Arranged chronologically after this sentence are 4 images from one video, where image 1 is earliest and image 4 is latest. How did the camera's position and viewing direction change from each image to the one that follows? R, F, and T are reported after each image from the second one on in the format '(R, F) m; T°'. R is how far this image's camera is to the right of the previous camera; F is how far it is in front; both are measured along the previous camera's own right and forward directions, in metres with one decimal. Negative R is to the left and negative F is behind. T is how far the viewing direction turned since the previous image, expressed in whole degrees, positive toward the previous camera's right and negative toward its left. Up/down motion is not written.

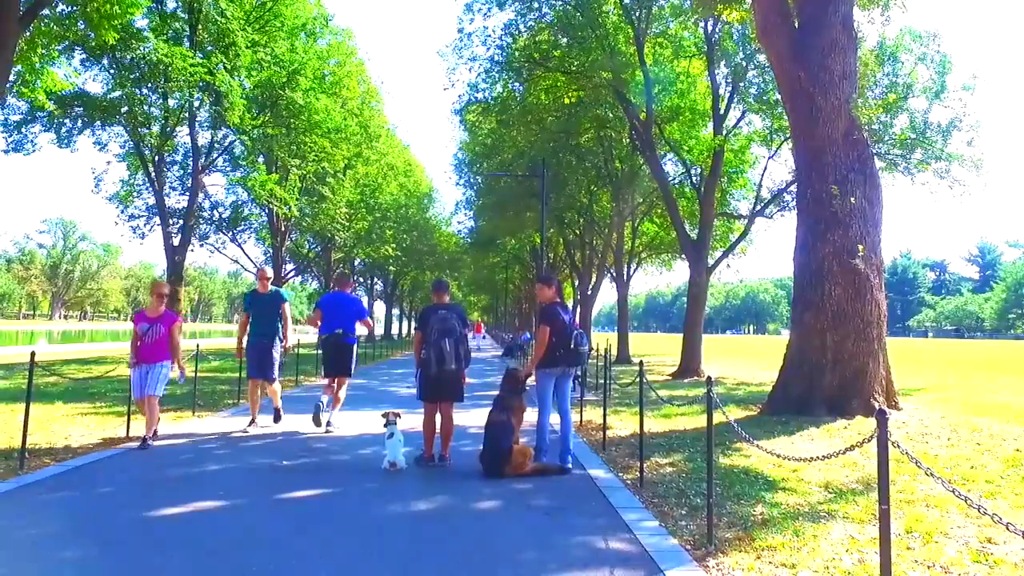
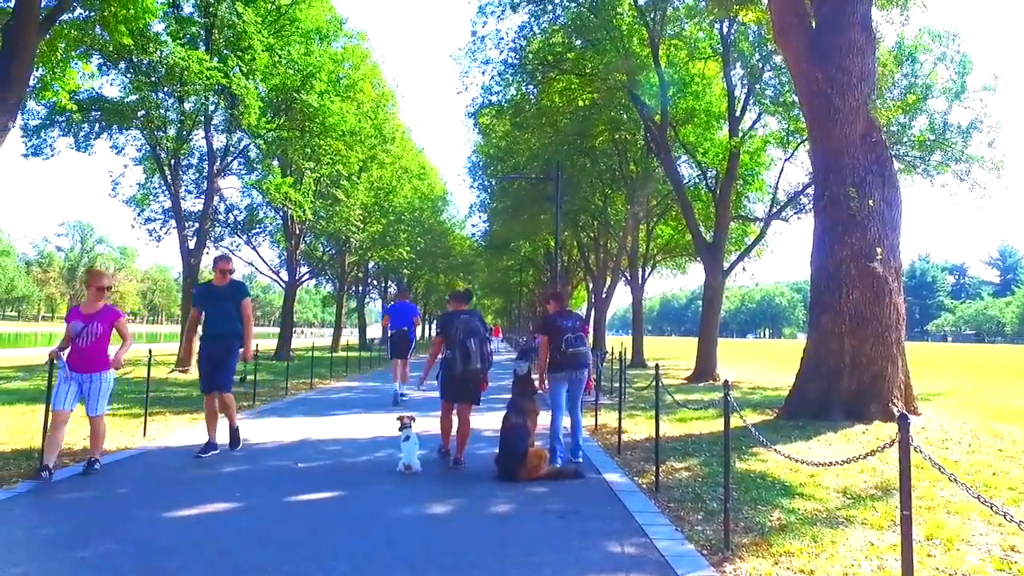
(0.0, +0.1) m; -1°
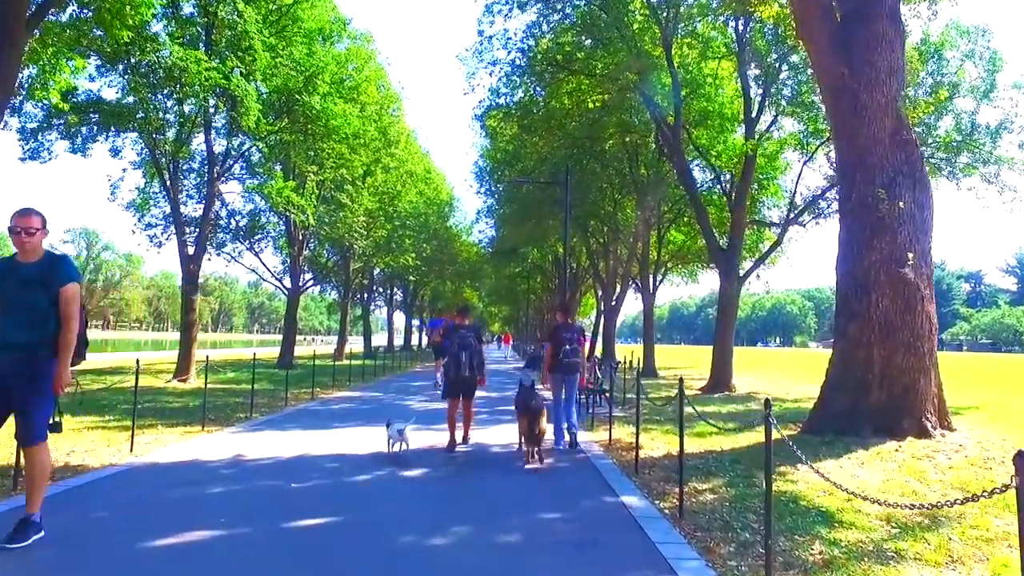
(0.0, +0.7) m; 0°
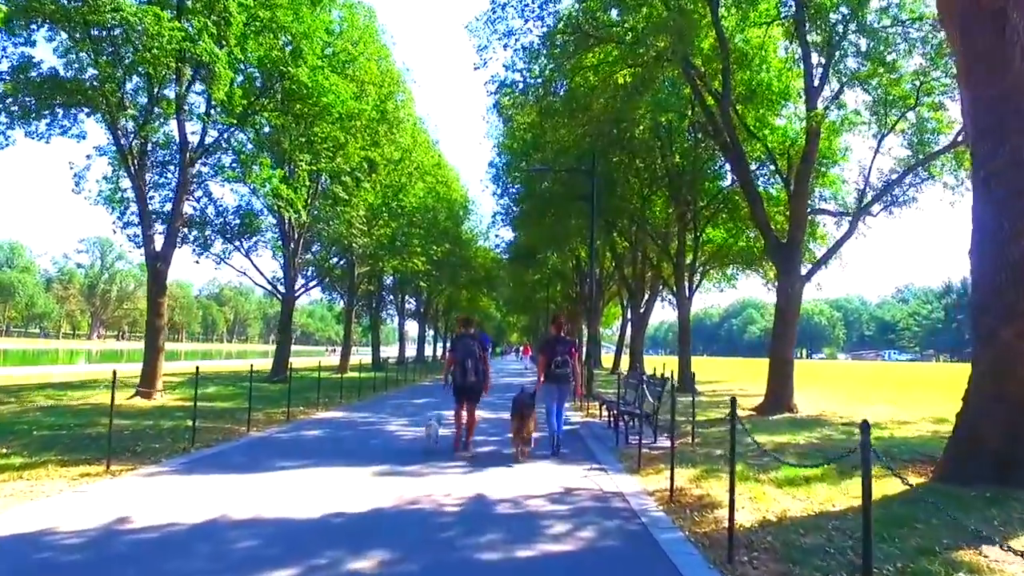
(0.0, +3.6) m; -1°
